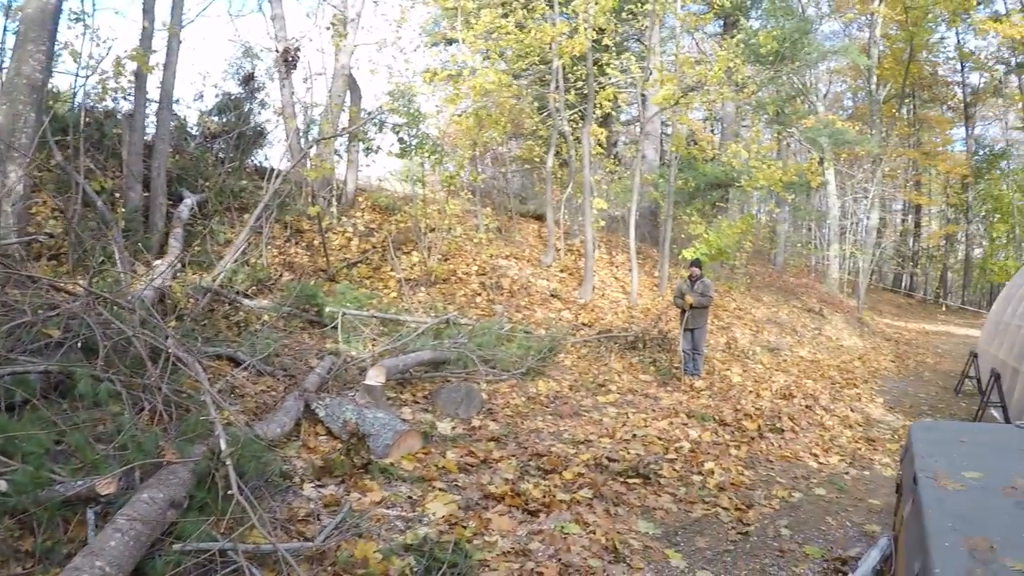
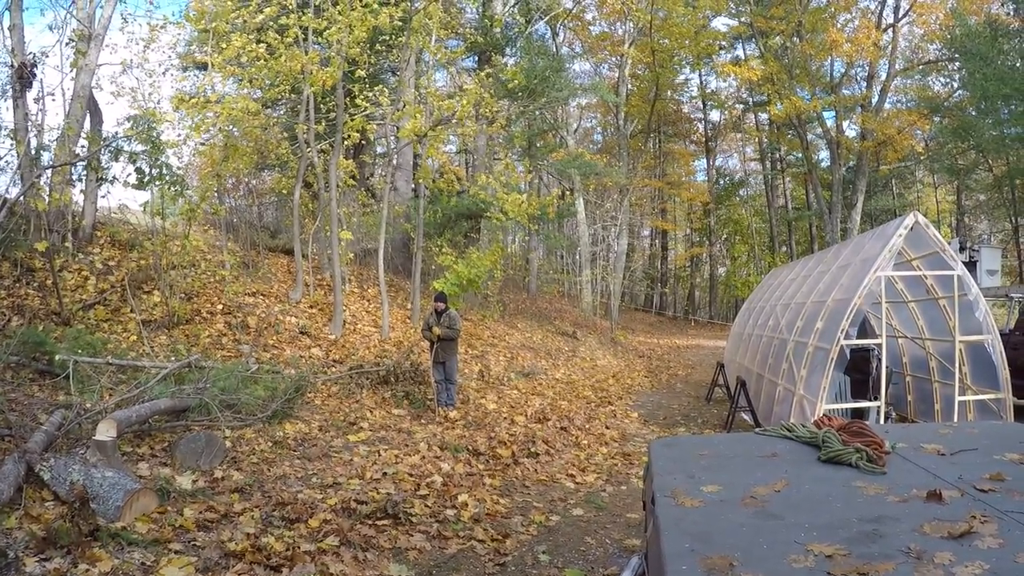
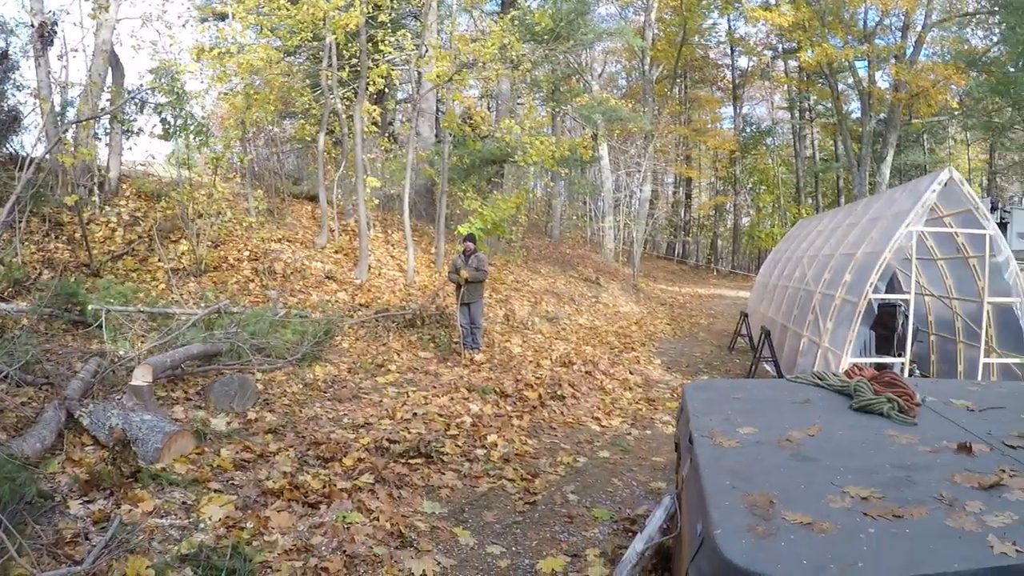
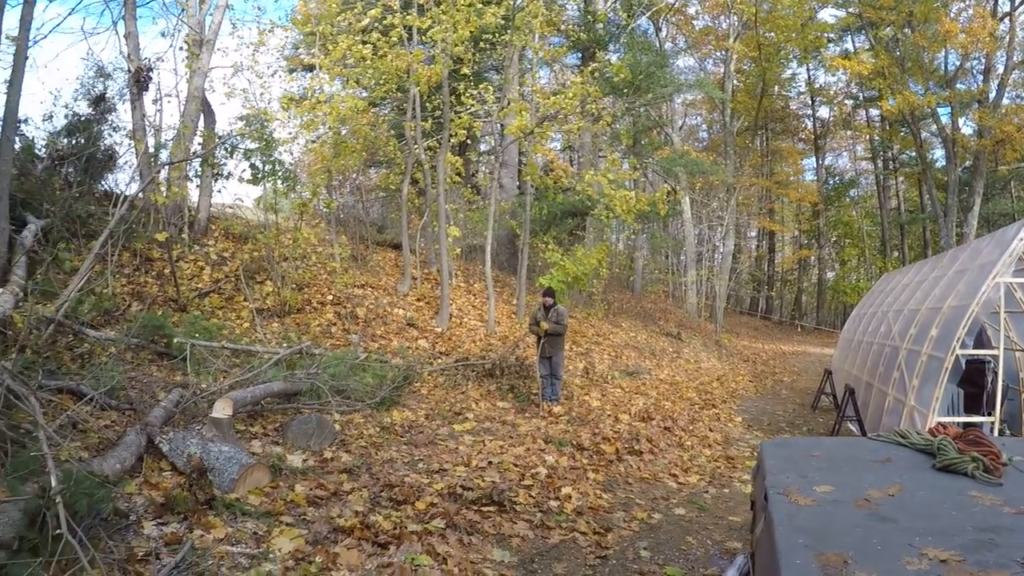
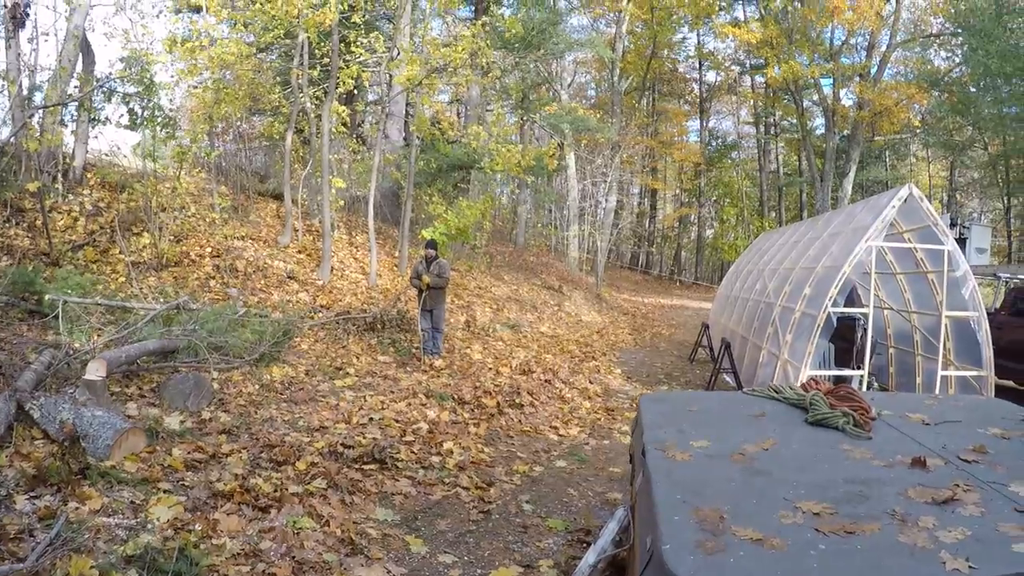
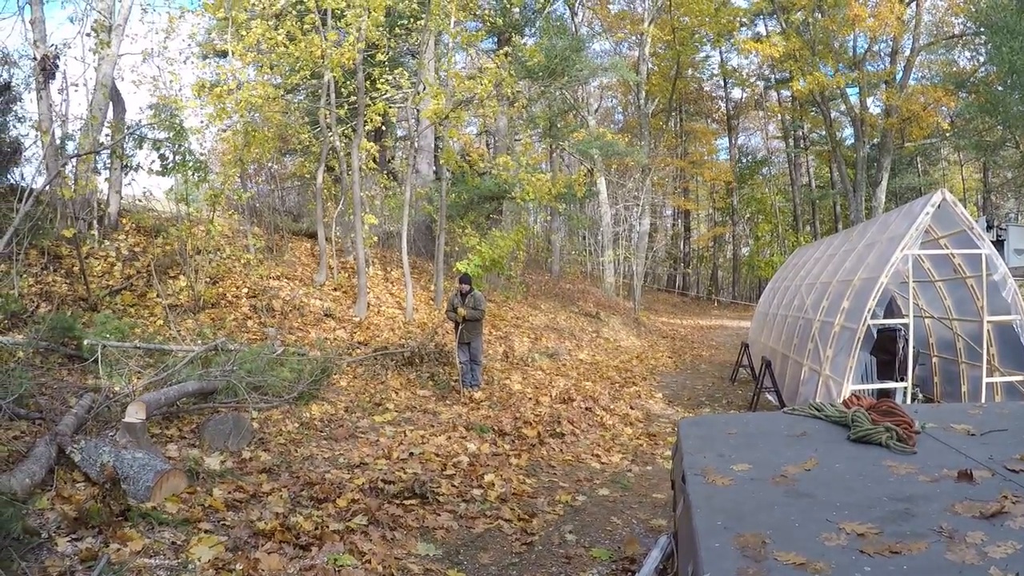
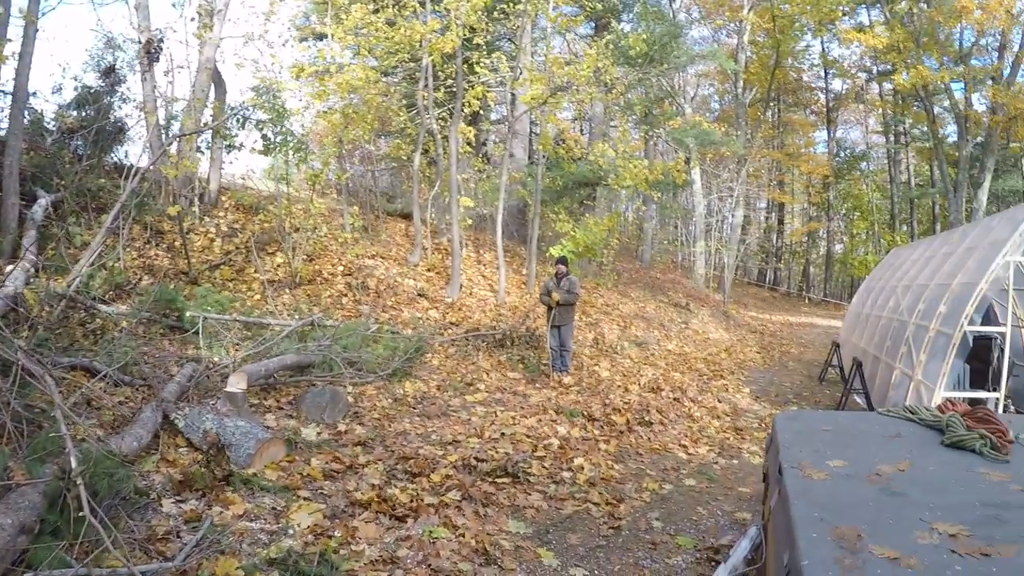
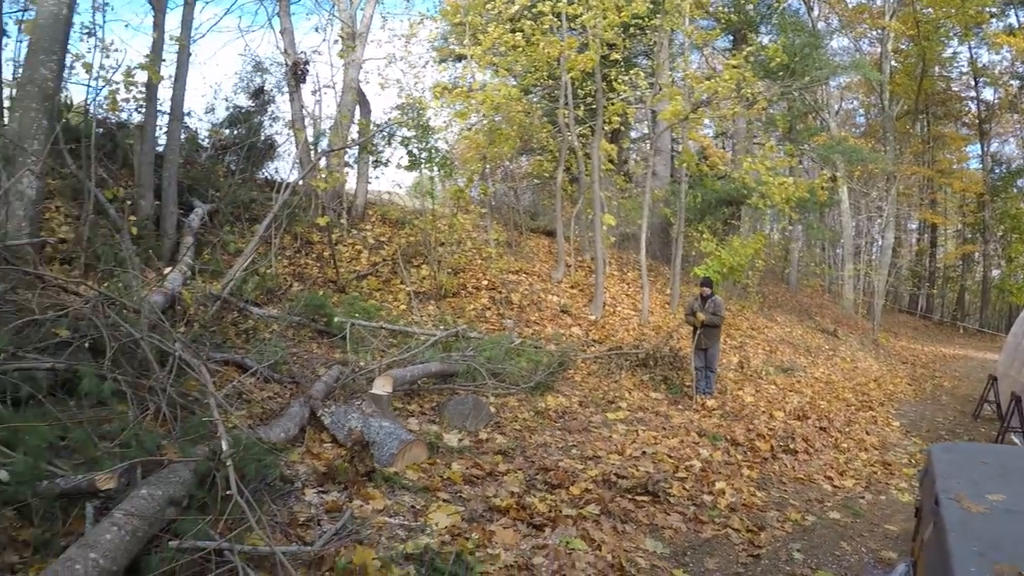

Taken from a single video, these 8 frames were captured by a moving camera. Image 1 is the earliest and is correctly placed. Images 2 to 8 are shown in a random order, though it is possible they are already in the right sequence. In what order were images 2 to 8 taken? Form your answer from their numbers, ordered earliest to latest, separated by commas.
7, 3, 5, 6, 2, 4, 8
